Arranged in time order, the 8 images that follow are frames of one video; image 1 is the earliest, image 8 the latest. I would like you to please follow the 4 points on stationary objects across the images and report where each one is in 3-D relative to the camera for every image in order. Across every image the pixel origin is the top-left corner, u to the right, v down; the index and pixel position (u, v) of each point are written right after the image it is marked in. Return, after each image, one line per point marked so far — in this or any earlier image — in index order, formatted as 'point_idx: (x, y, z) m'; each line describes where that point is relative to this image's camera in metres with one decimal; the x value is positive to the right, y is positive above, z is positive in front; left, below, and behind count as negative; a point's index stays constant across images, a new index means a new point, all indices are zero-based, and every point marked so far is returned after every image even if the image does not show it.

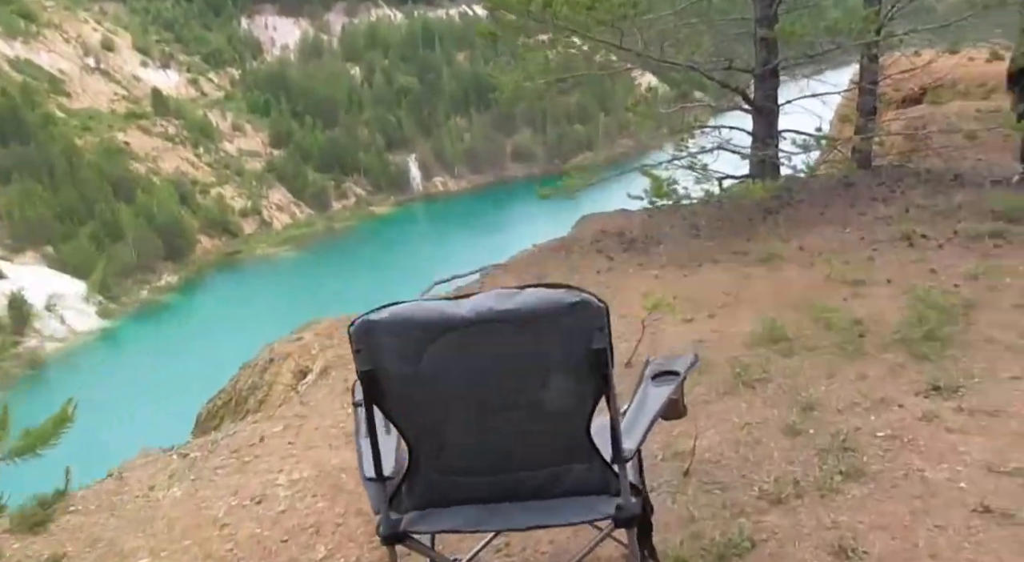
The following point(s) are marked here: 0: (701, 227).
0: (+1.6, +0.5, +6.5) m
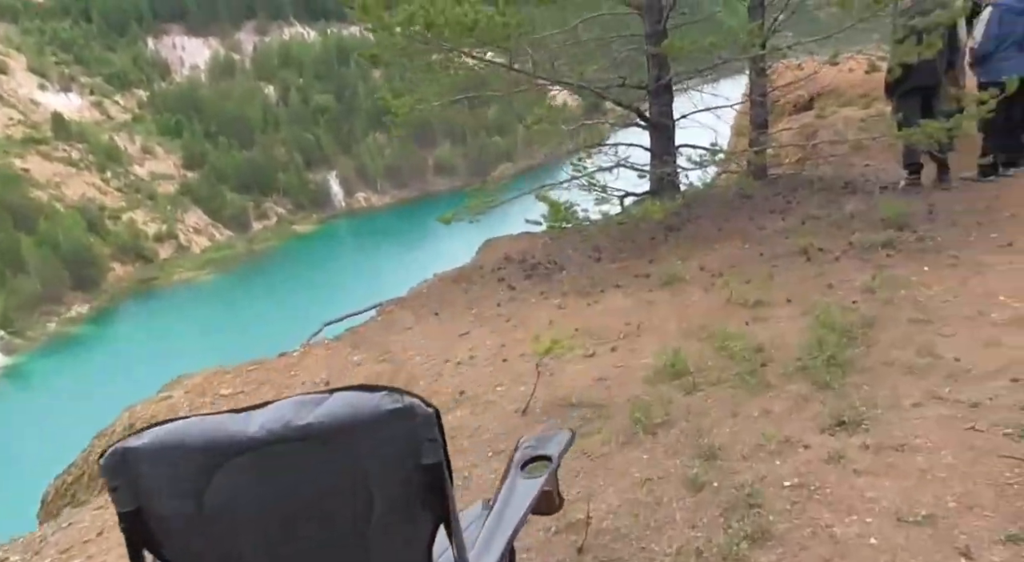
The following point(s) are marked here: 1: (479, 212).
0: (+0.7, +0.3, +6.3) m
1: (-0.2, +0.7, +6.6) m
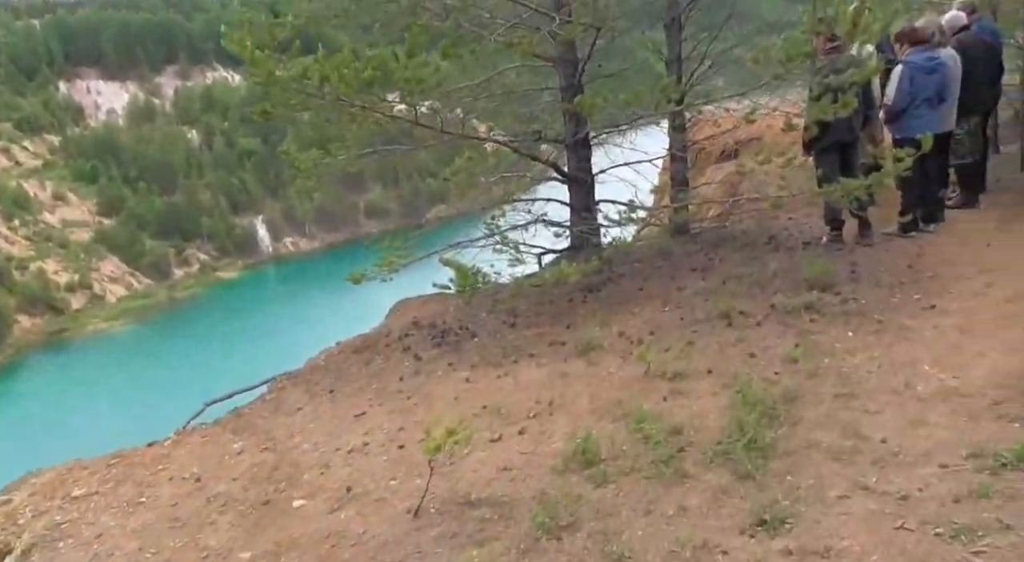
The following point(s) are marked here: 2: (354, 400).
0: (0.0, -0.3, +5.9) m
1: (-0.9, +0.2, +6.2) m
2: (-1.0, -0.7, +4.7) m
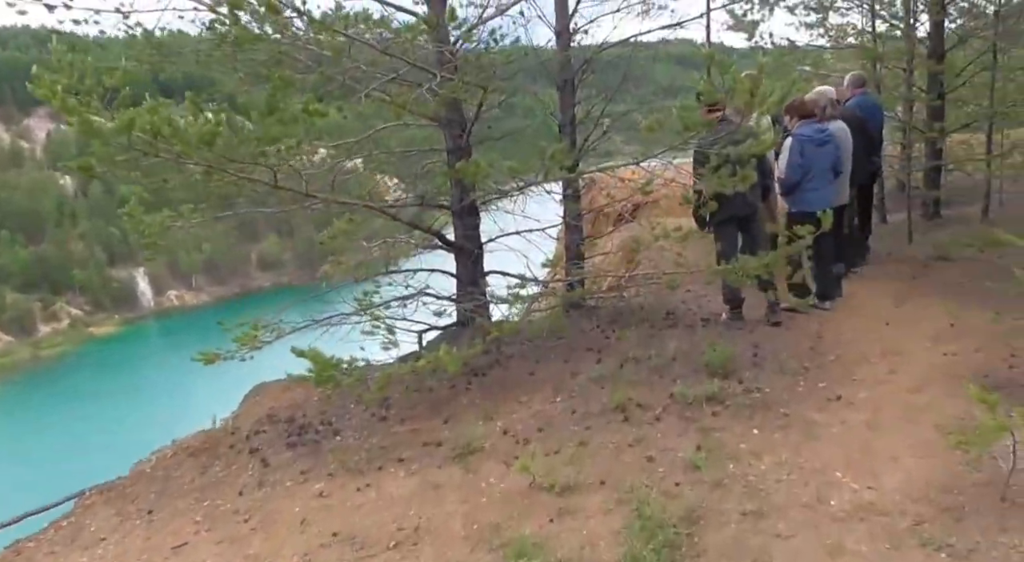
0: (-0.8, -0.8, +5.2) m
1: (-1.8, -0.4, +5.4) m
2: (-1.7, -1.2, +3.9) m
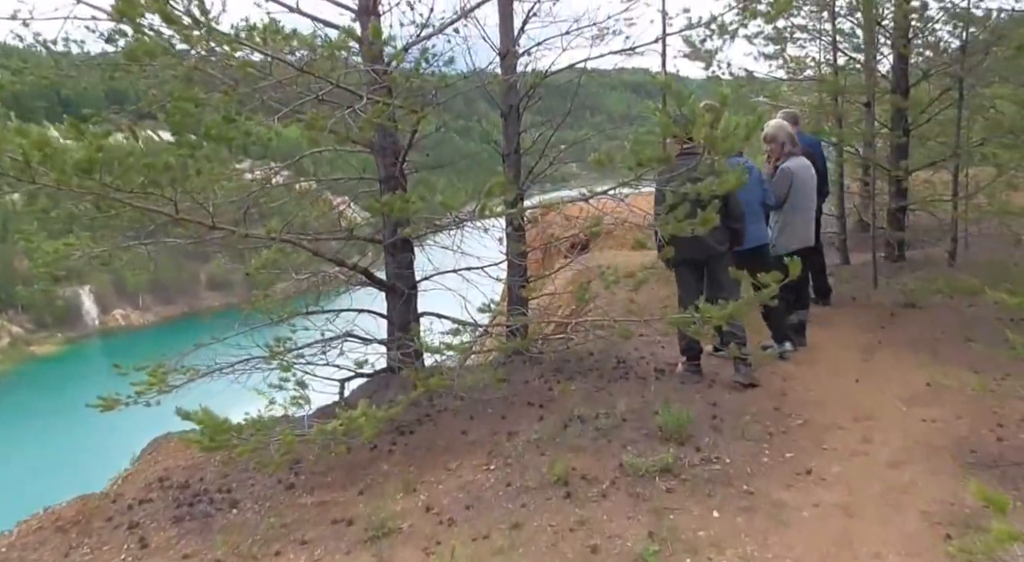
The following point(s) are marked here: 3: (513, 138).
0: (-1.3, -1.1, +4.5) m
1: (-2.2, -0.7, +4.7) m
2: (-2.1, -1.5, +3.1) m
3: (0.0, +1.1, +6.1) m
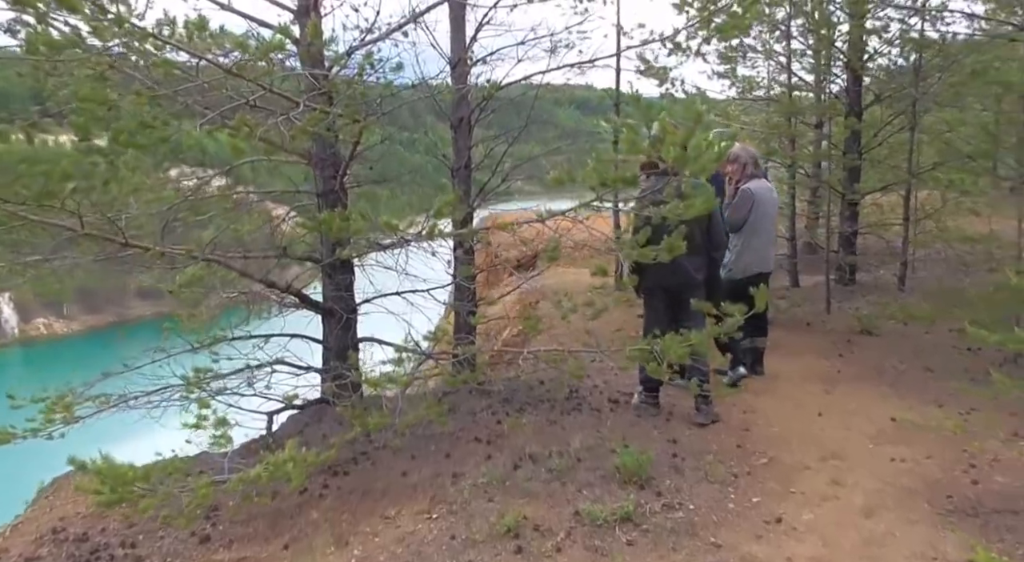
0: (-1.5, -1.2, +4.0) m
1: (-2.5, -0.8, +4.1) m
2: (-2.3, -1.6, +2.6) m
3: (-0.4, +1.0, +5.7) m
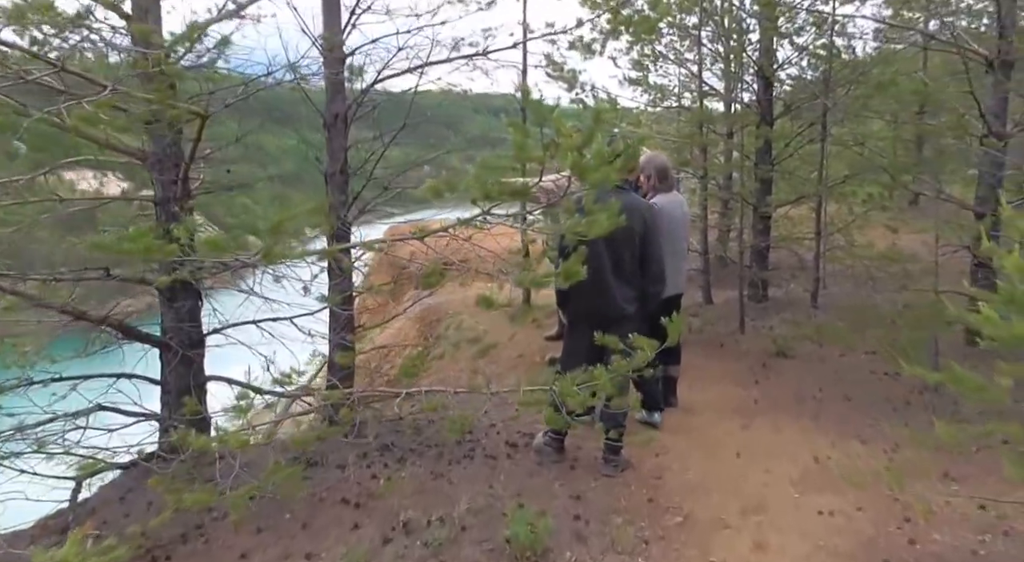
0: (-2.1, -1.4, +3.1) m
1: (-3.1, -1.0, +3.1) m
2: (-2.7, -1.7, +1.6) m
3: (-1.1, +0.8, +4.9) m
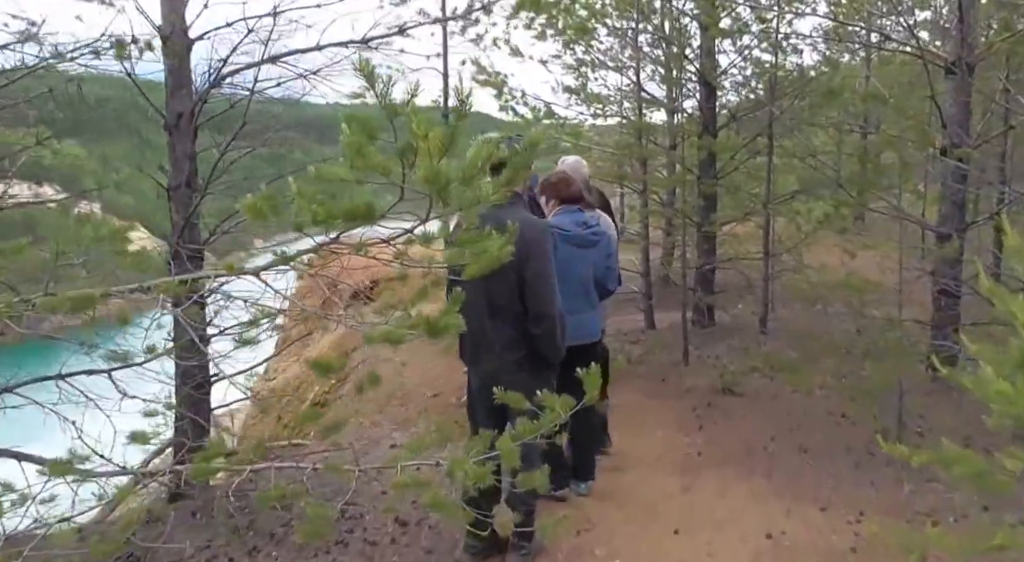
0: (-2.6, -1.6, +2.0) m
1: (-3.6, -1.1, +2.0) m
2: (-3.0, -1.9, +0.5) m
3: (-1.7, +0.6, +4.0) m
